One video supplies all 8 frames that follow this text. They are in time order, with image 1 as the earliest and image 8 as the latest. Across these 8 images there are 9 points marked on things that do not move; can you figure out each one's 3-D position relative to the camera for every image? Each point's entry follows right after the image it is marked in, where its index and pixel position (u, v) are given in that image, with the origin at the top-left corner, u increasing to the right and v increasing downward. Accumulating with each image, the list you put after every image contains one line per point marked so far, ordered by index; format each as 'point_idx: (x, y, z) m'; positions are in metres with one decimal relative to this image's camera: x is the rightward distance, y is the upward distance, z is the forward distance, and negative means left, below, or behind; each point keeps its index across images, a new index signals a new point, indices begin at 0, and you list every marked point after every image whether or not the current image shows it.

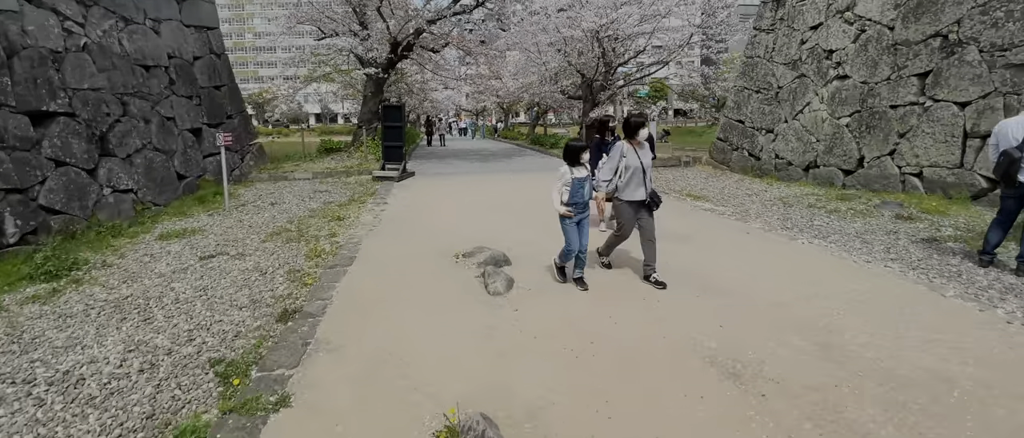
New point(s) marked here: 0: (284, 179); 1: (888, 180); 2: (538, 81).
0: (-5.1, +0.9, +10.8) m
1: (+6.3, +0.7, +7.9) m
2: (+1.0, +4.9, +17.0) m
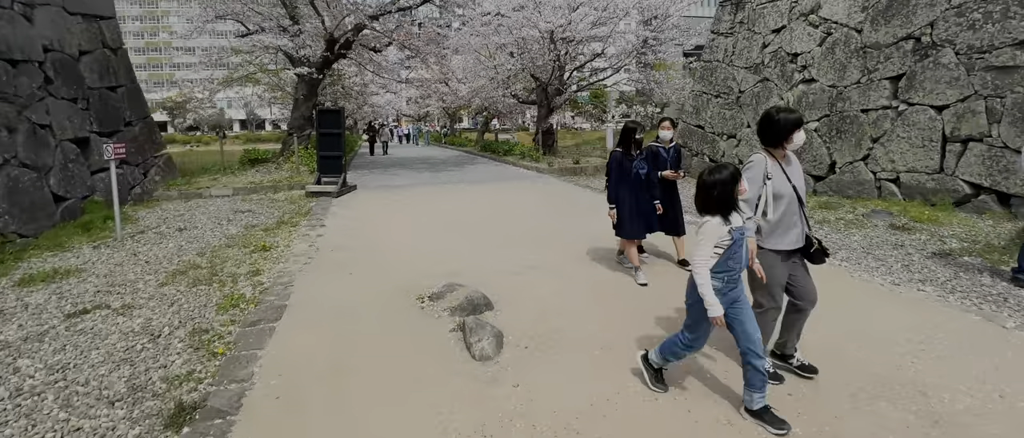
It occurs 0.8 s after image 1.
0: (-6.0, +0.4, +9.2) m
1: (+5.7, +0.5, +7.7) m
2: (-0.8, +4.5, +16.1) m
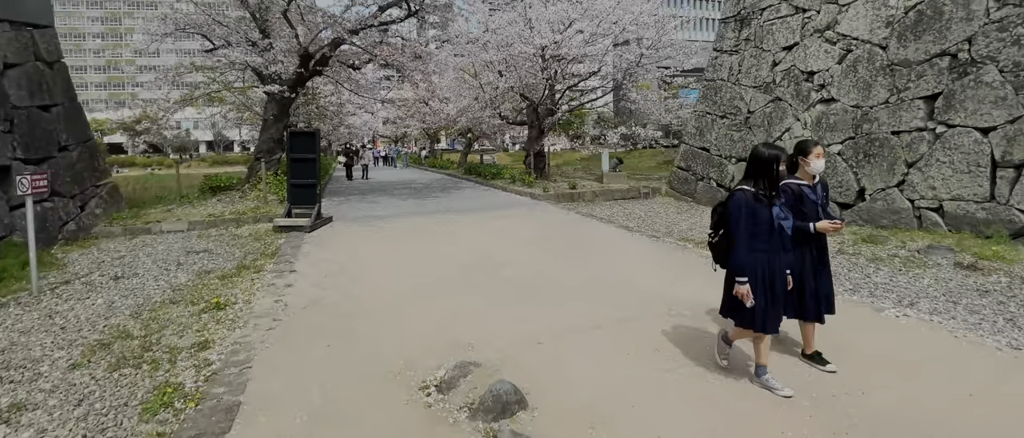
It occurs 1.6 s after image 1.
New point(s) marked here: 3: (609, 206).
0: (-6.0, -0.2, +7.9) m
1: (+5.7, +0.1, +7.0) m
2: (-1.2, +3.7, +15.2) m
3: (+2.0, +0.2, +9.9) m
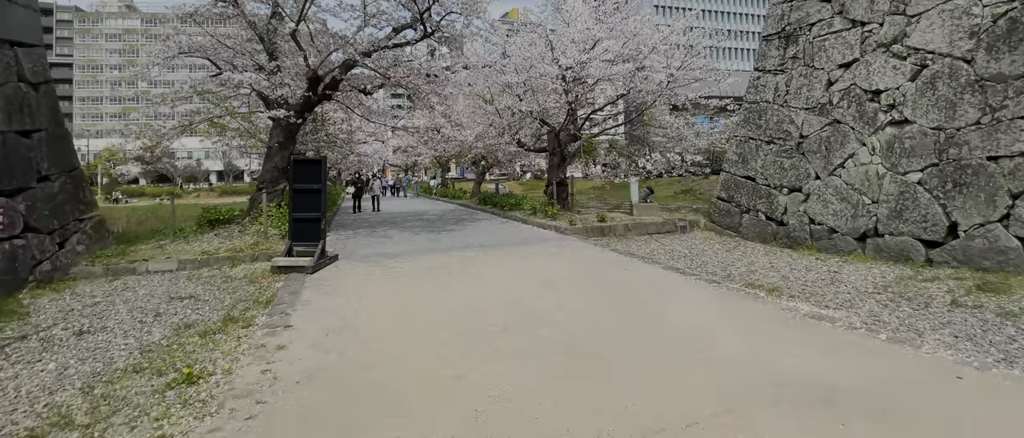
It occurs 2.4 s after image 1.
0: (-5.6, -0.8, +7.1) m
1: (+6.1, -0.4, +5.9) m
2: (-0.6, +2.7, +14.5) m
3: (+2.5, -0.4, +8.9) m
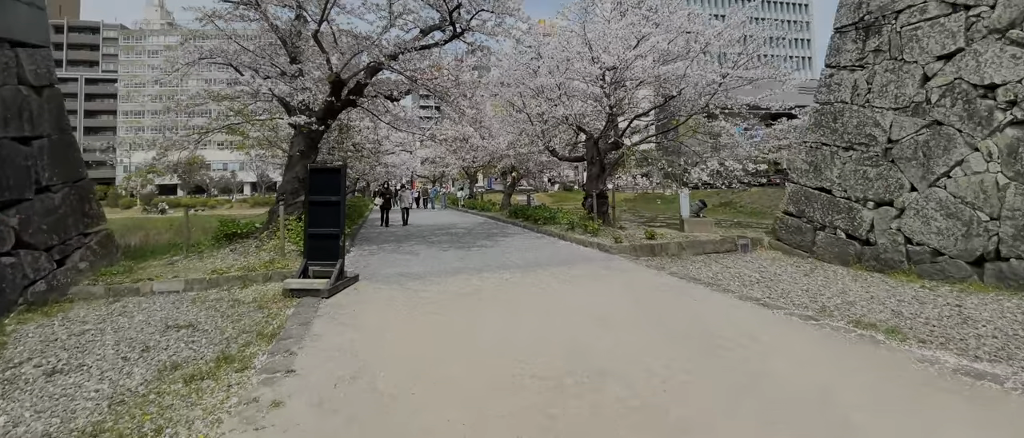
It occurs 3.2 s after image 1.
0: (-5.0, -1.0, +6.4) m
1: (+6.6, -0.7, +4.6) m
2: (+0.3, +2.3, +13.6) m
3: (+3.2, -0.7, +7.8) m
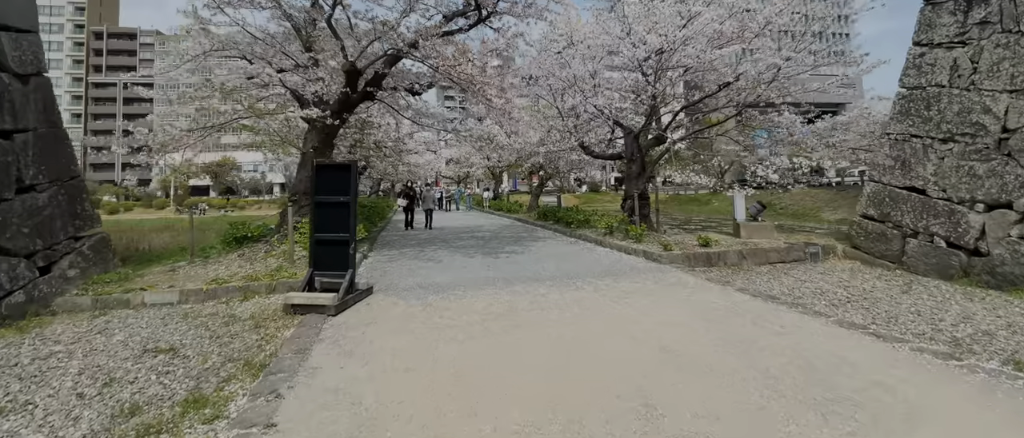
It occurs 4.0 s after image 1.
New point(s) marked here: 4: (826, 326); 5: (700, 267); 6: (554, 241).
0: (-4.6, -1.0, +5.7) m
1: (+6.9, -0.7, +3.4) m
2: (+1.1, +2.2, +12.6) m
3: (+3.7, -0.8, +6.7) m
4: (+2.9, -1.0, +4.4) m
5: (+2.7, -0.7, +7.0) m
6: (+0.9, -0.5, +9.7) m
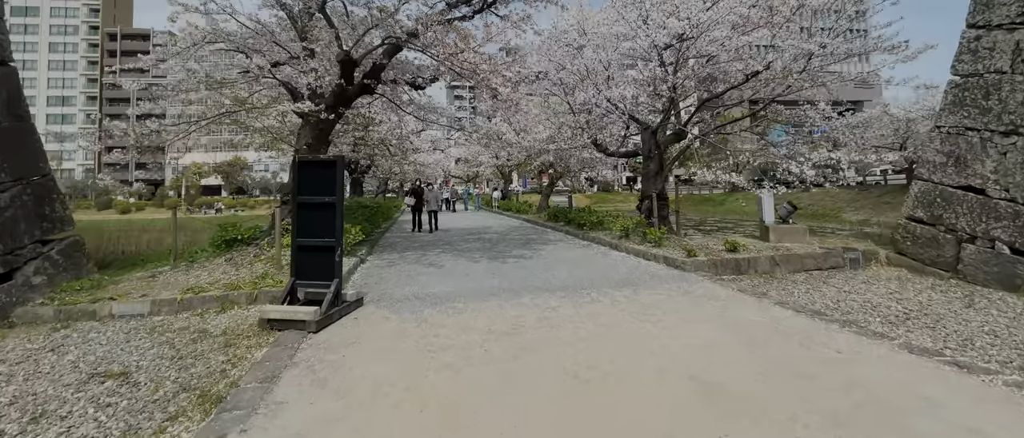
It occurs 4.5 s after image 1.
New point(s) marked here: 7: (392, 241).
0: (-4.5, -1.1, +5.1) m
1: (+6.9, -0.8, +2.6) m
2: (+1.3, +2.2, +12.0) m
3: (+3.8, -0.8, +6.0) m
4: (+2.9, -1.0, +3.7) m
5: (+2.8, -0.7, +6.3) m
6: (+1.0, -0.5, +9.1) m
7: (-2.6, -0.5, +10.4) m
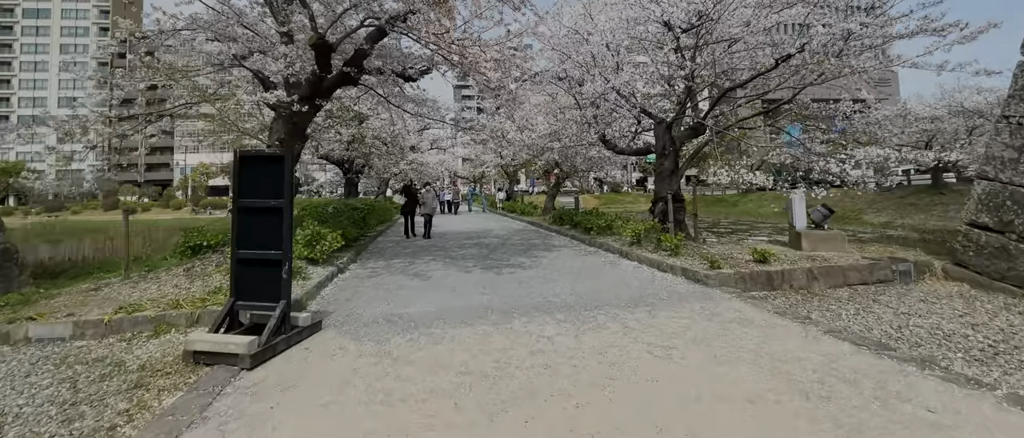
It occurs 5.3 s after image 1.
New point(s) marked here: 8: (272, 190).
0: (-4.6, -1.1, +4.3) m
1: (+6.8, -0.8, +1.6) m
2: (+1.4, +2.1, +11.1) m
3: (+3.7, -0.9, +5.1) m
4: (+2.8, -1.1, +2.7) m
5: (+2.7, -0.8, +5.3) m
6: (+1.0, -0.6, +8.2) m
7: (-2.7, -0.5, +9.6) m
8: (-1.9, +0.2, +3.9) m
